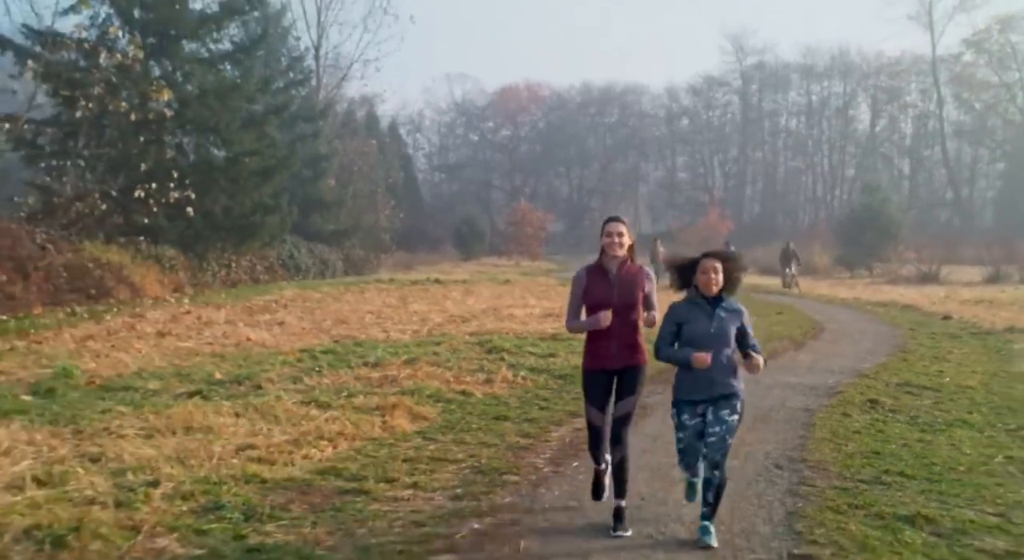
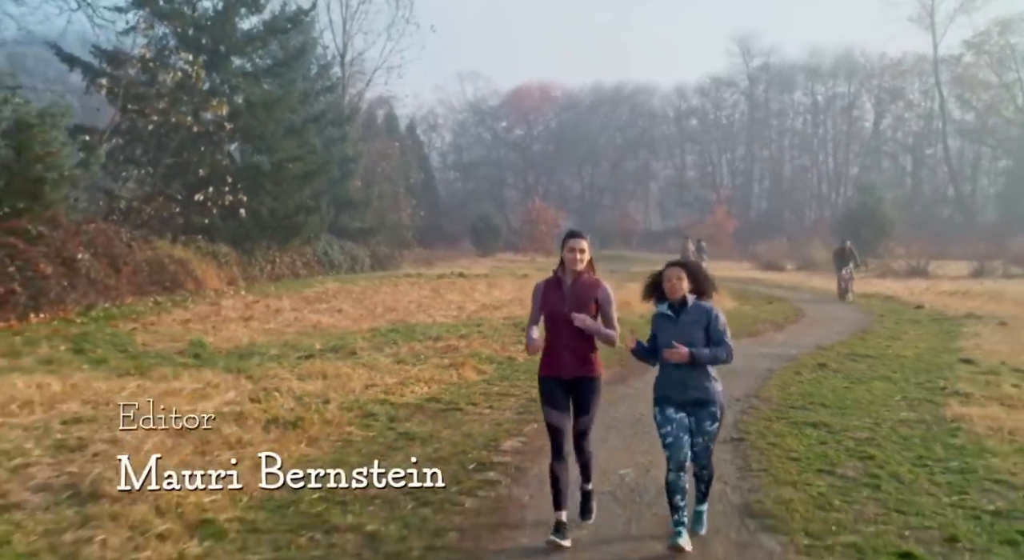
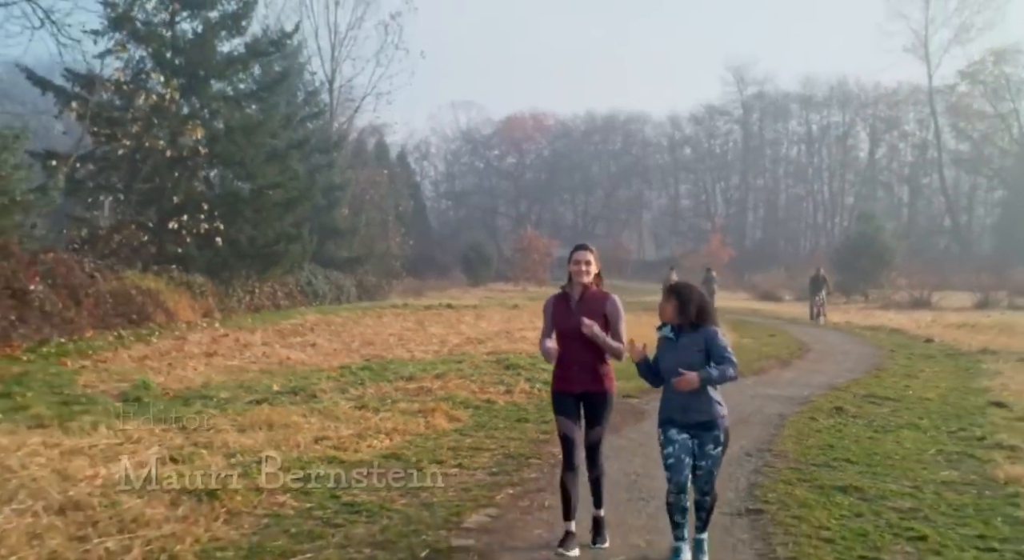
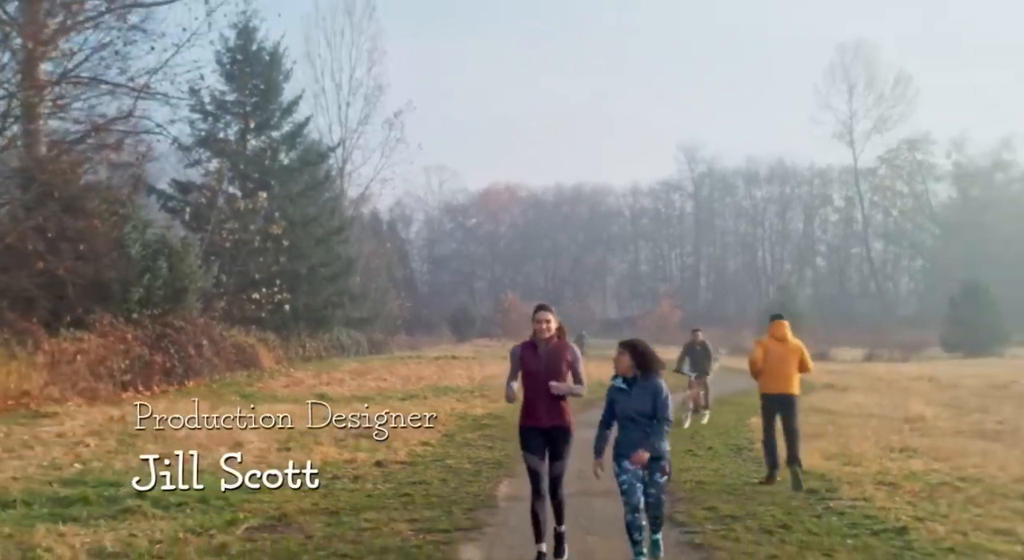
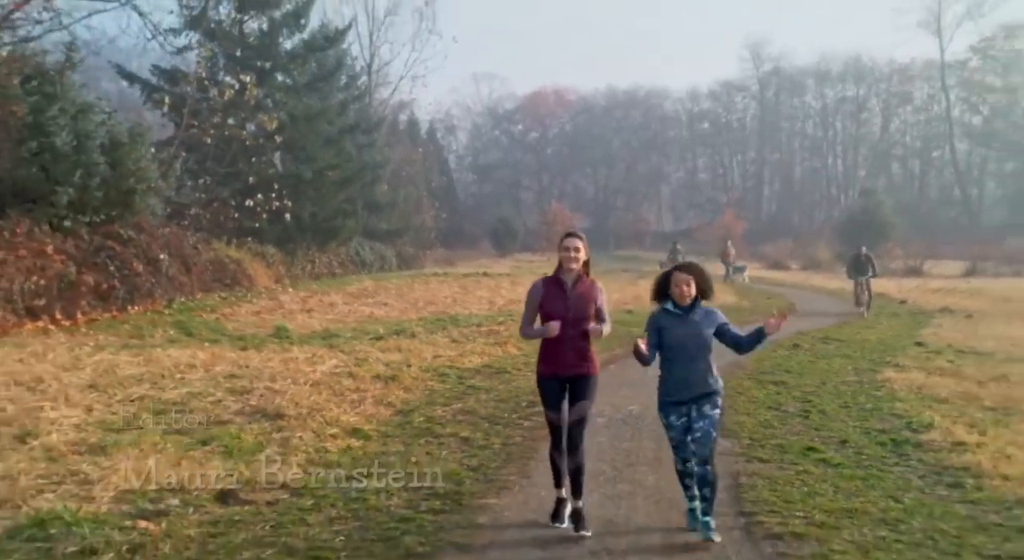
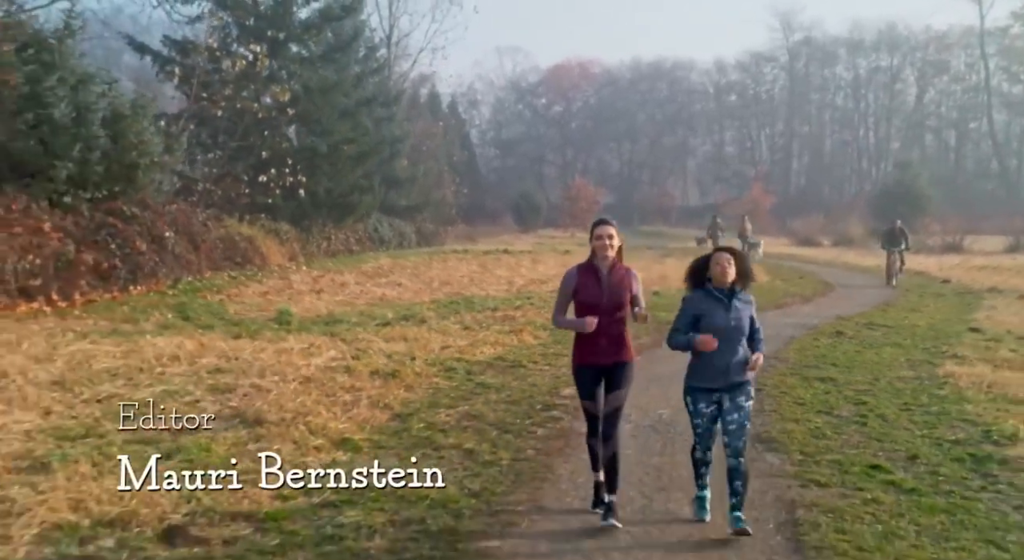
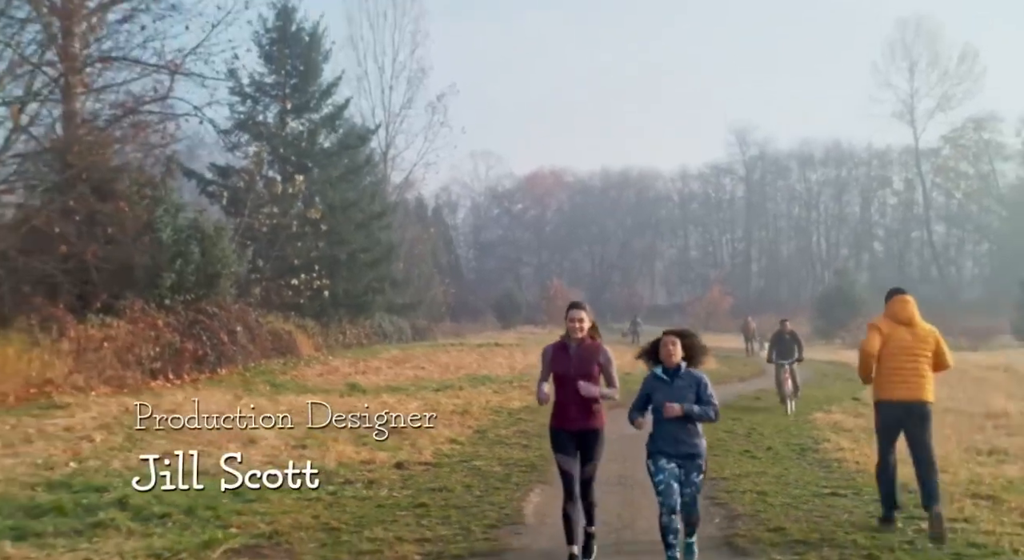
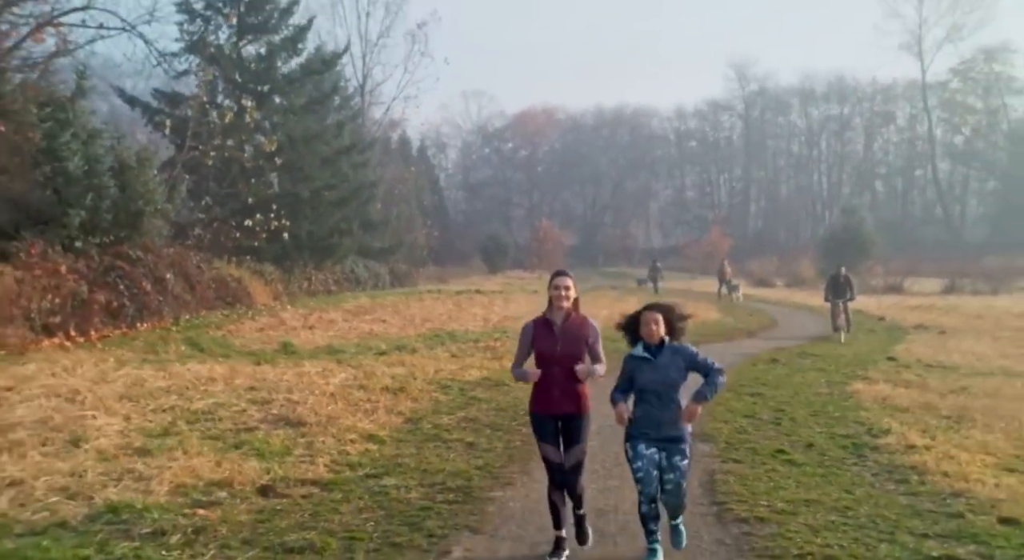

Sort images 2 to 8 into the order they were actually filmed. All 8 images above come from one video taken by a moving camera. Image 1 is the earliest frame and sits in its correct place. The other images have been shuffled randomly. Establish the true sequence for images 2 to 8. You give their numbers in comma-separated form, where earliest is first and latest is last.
3, 2, 6, 5, 8, 7, 4
